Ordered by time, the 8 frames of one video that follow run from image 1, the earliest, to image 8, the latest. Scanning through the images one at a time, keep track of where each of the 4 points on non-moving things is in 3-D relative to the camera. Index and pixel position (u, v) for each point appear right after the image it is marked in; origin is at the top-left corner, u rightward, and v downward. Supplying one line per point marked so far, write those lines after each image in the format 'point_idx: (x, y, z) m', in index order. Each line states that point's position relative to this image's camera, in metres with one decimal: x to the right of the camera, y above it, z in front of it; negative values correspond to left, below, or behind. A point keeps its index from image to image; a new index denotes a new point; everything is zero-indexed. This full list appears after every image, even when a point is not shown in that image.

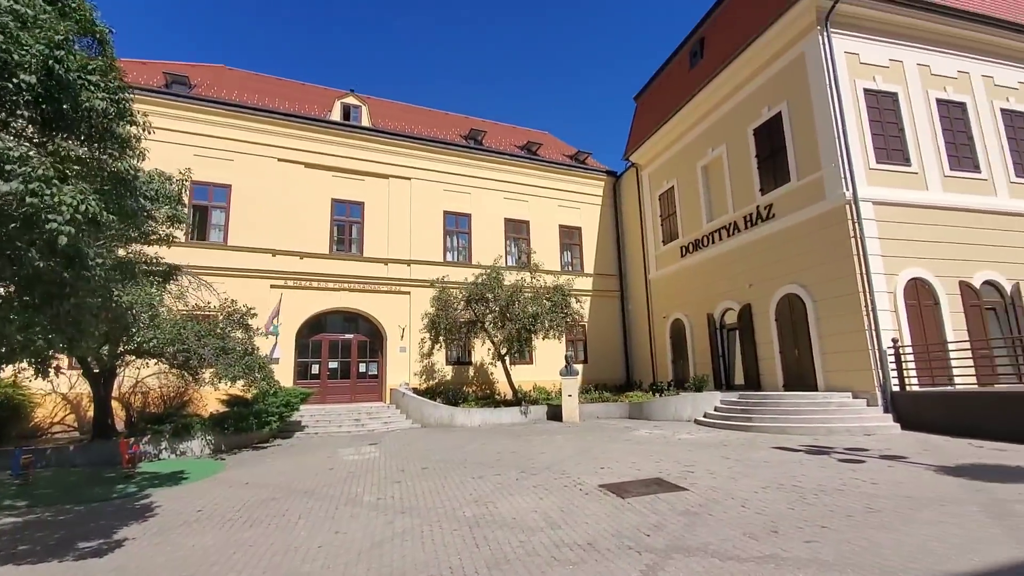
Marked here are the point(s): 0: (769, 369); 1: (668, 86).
0: (+6.7, -2.1, +13.2) m
1: (+5.4, +7.0, +17.7) m
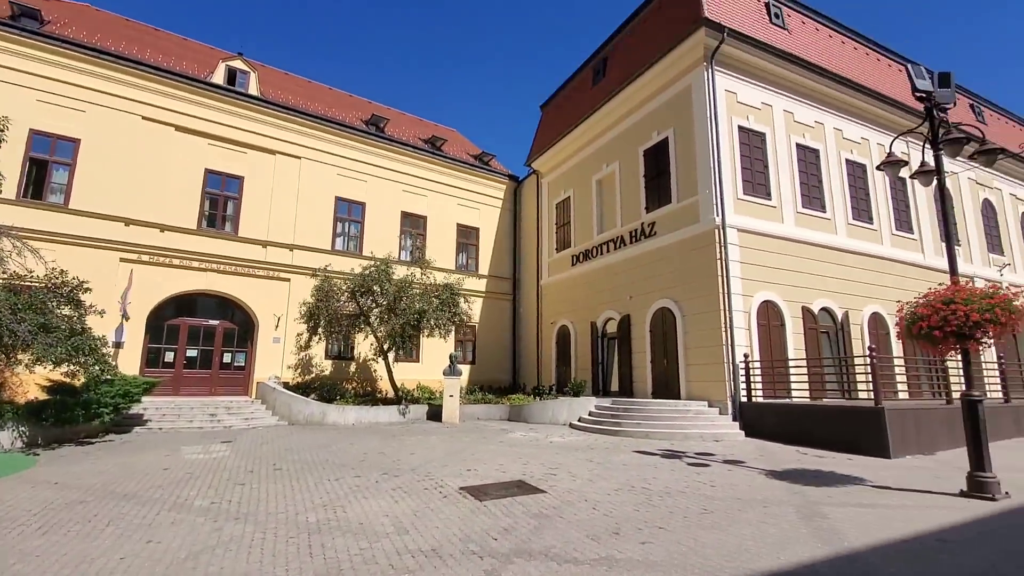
0: (+3.5, -2.4, +14.0) m
1: (+2.1, +6.7, +18.2) m
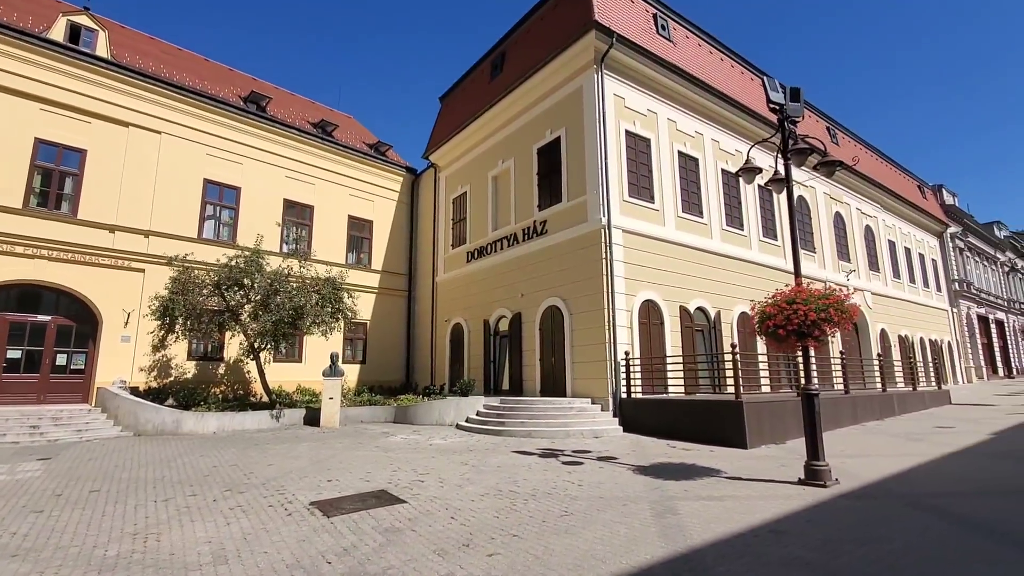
0: (+0.5, -2.4, +14.0) m
1: (-1.5, +6.8, +17.8) m
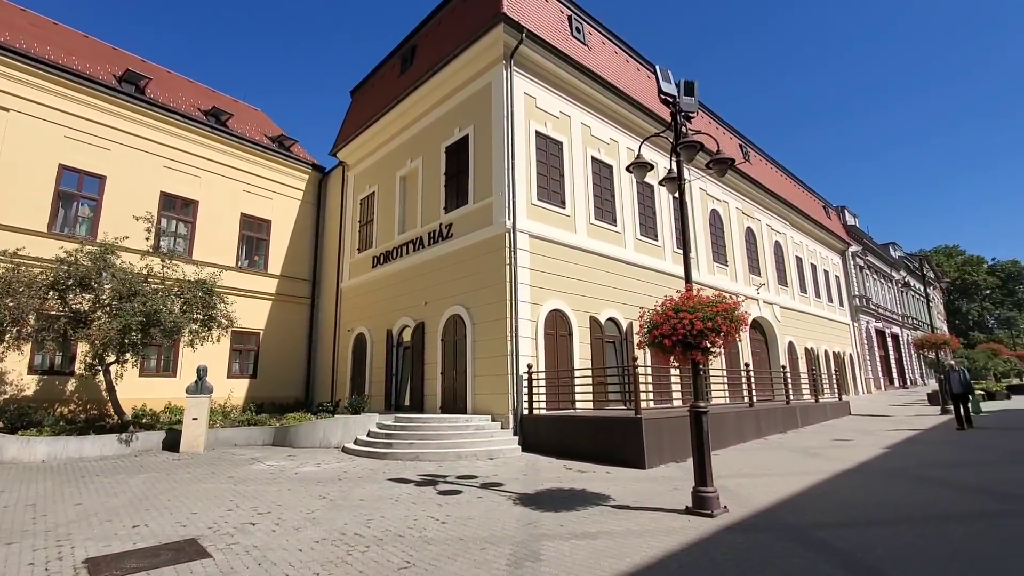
0: (-2.0, -2.6, +12.9) m
1: (-4.3, +6.6, +16.7) m
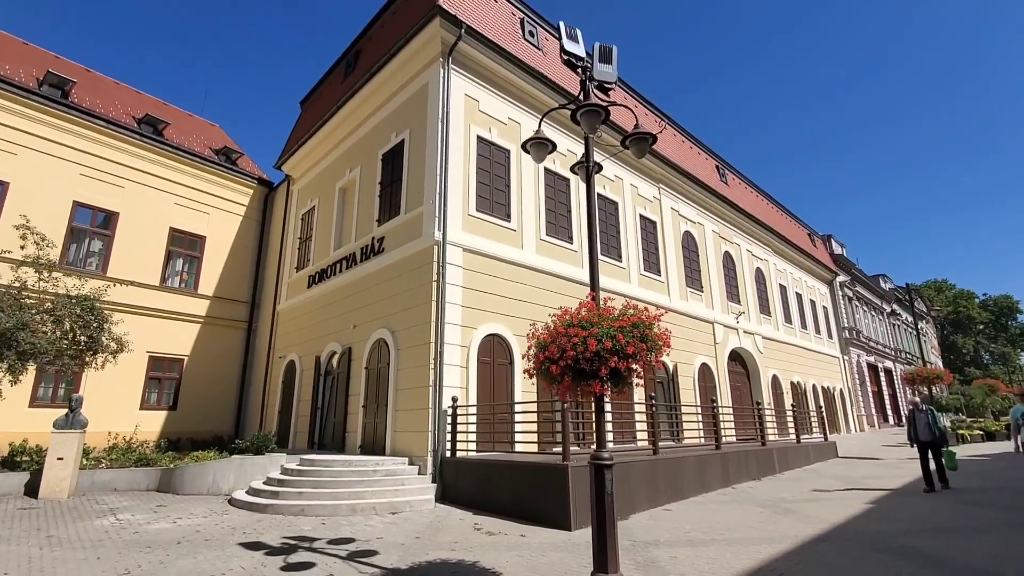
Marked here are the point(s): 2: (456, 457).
0: (-3.5, -3.0, +11.2) m
1: (-5.7, +5.9, +15.6) m
2: (-1.0, -3.0, +9.0) m
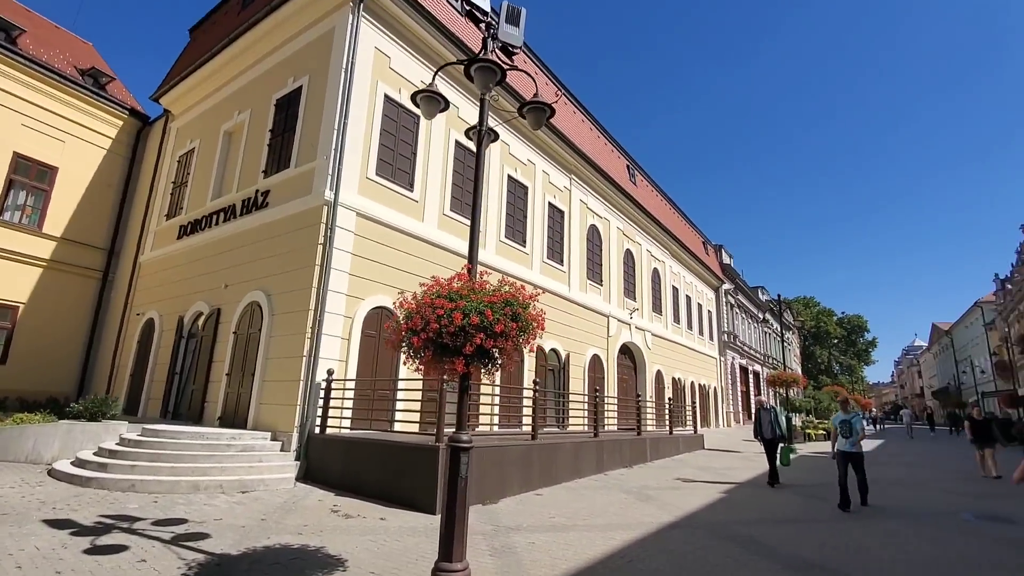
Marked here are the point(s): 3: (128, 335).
0: (-5.9, -2.1, +10.1) m
1: (-8.0, +7.1, +13.8) m
2: (-3.1, -2.4, +8.4) m
3: (-10.0, -1.2, +13.4) m
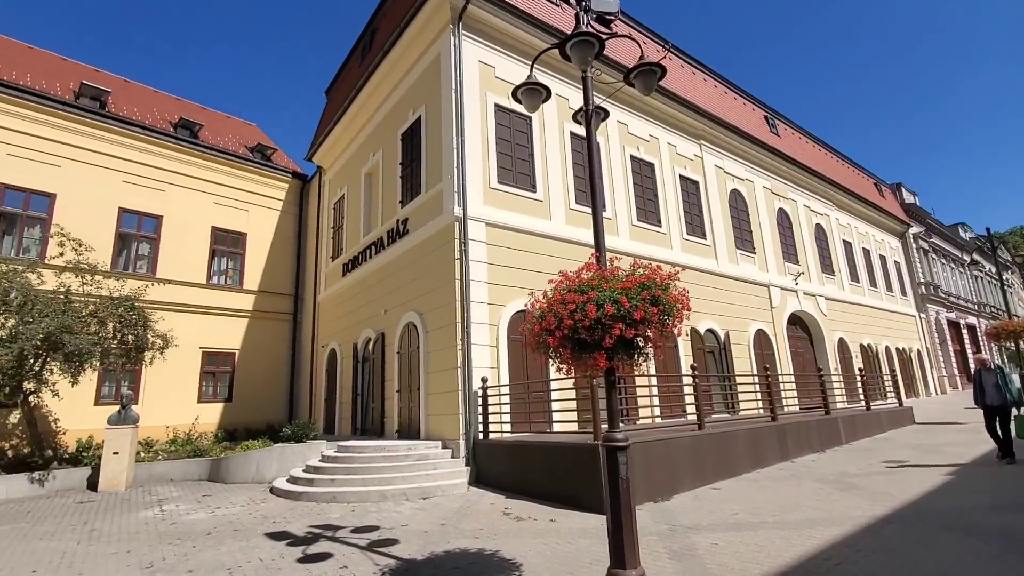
0: (-2.7, -2.7, +11.2) m
1: (-5.0, +6.2, +15.4) m
2: (-0.4, -2.6, +8.7) m
3: (-5.8, -2.3, +15.4) m
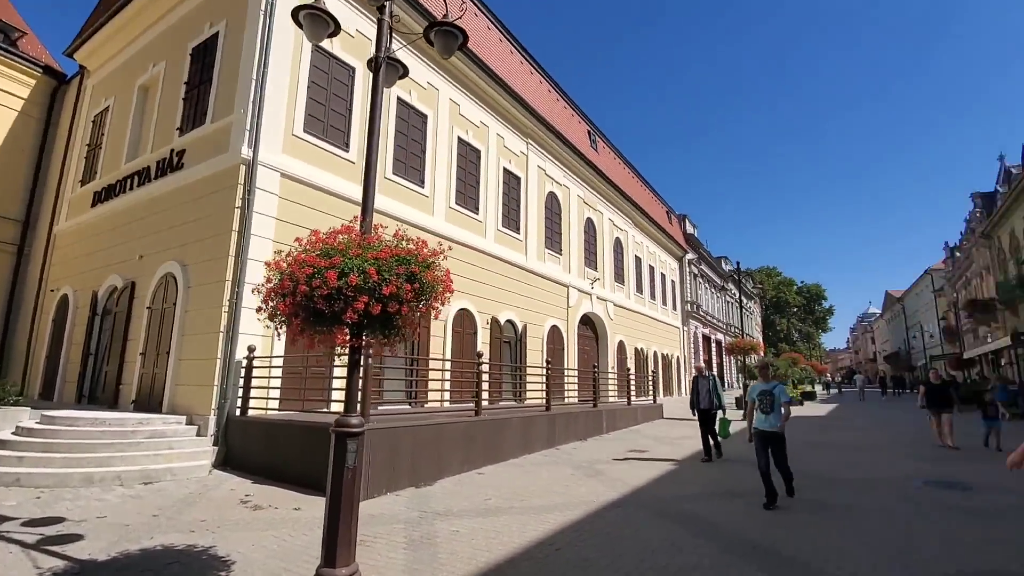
0: (-6.9, -1.6, +9.2) m
1: (-9.3, +7.8, +12.3) m
2: (-4.0, -1.9, +7.7) m
3: (-11.2, -0.6, +12.2) m
